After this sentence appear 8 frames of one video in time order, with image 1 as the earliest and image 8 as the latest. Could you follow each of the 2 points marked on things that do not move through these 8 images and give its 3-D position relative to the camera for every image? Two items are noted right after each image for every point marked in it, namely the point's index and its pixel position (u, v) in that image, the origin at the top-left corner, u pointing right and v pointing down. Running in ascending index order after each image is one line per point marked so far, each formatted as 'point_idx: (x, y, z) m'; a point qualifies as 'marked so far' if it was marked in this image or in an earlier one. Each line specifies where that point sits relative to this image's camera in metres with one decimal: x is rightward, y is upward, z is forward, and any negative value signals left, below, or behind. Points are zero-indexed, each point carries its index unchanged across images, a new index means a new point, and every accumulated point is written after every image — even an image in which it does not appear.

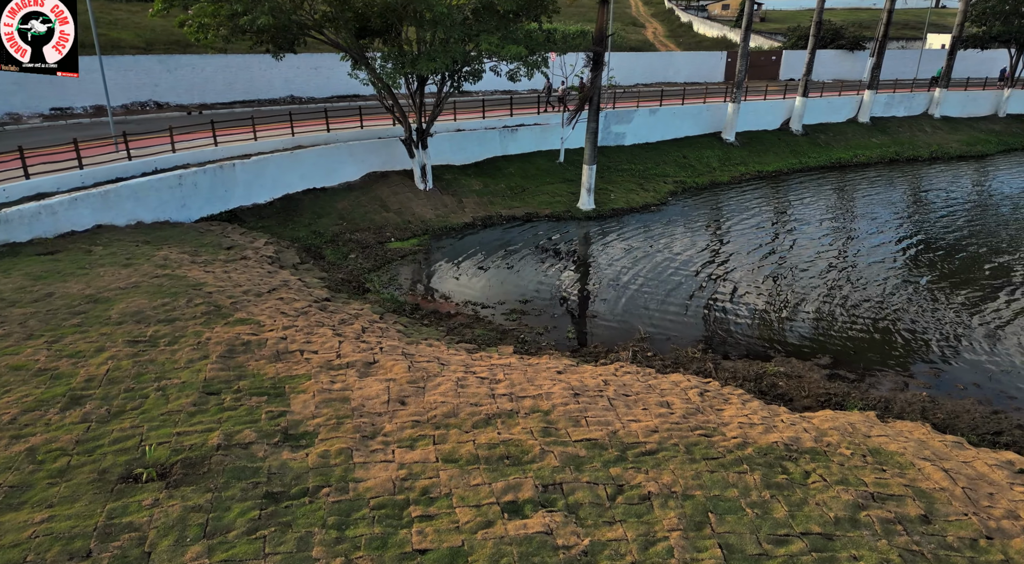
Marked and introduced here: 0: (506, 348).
0: (-0.1, -1.2, +11.9) m
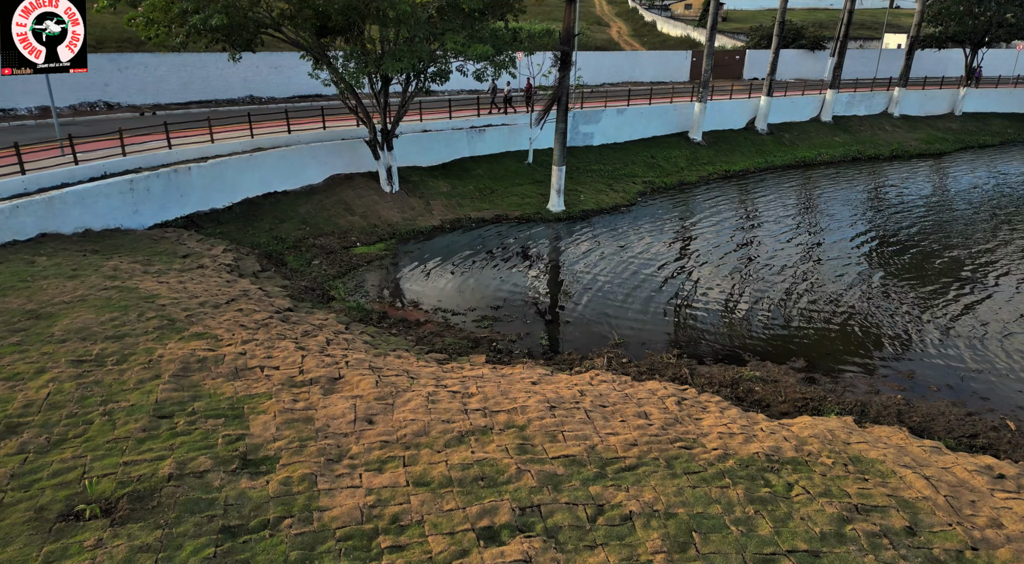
0: (-0.6, -1.3, +11.5) m
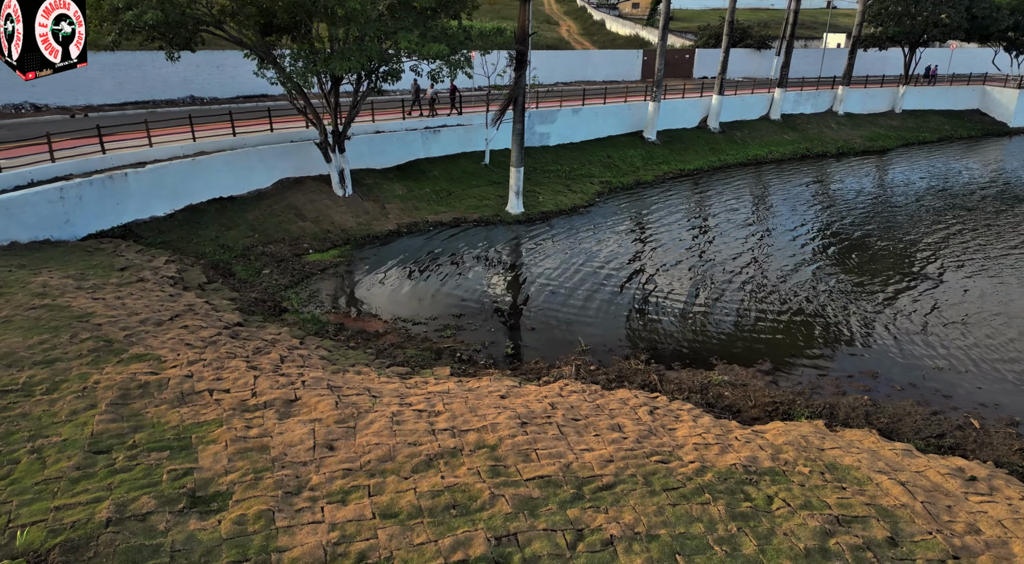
0: (-1.2, -1.5, +11.1) m
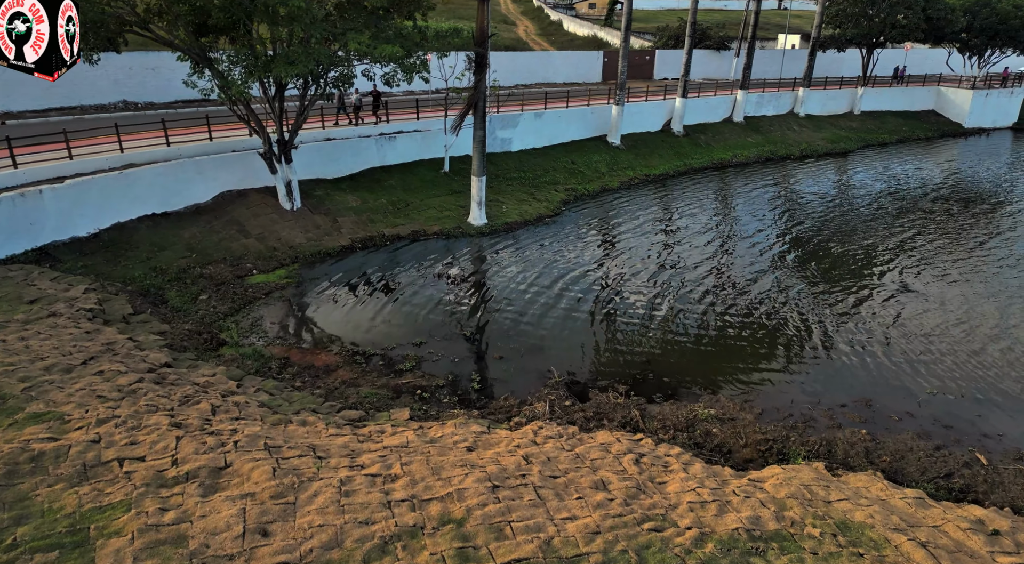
0: (-1.6, -1.9, +9.9) m
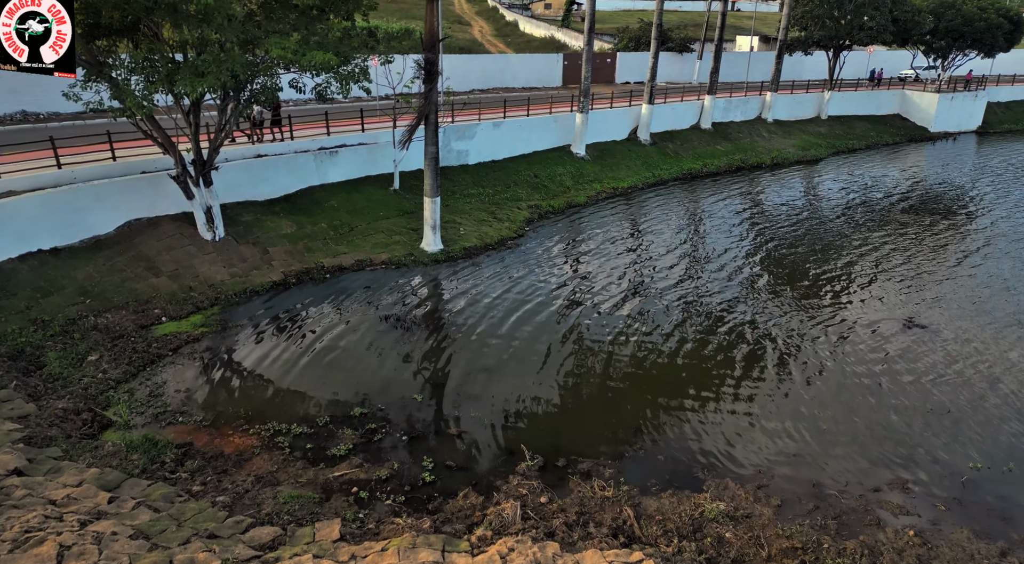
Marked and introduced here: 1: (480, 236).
0: (-2.1, -2.8, +7.6) m
1: (-0.9, +1.3, +19.0) m
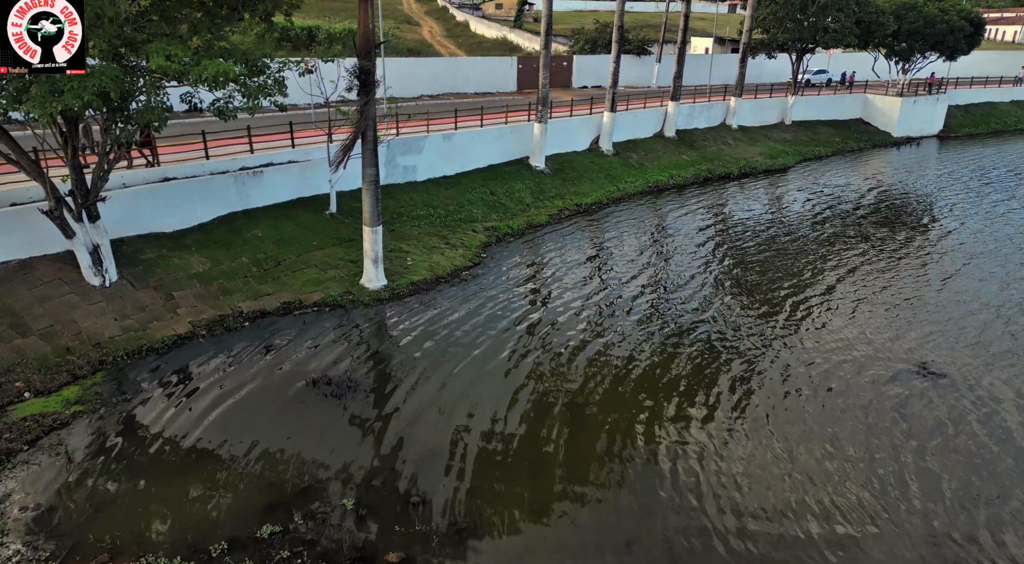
0: (-2.4, -3.7, +5.2) m
1: (-2.0, +0.4, +16.7) m
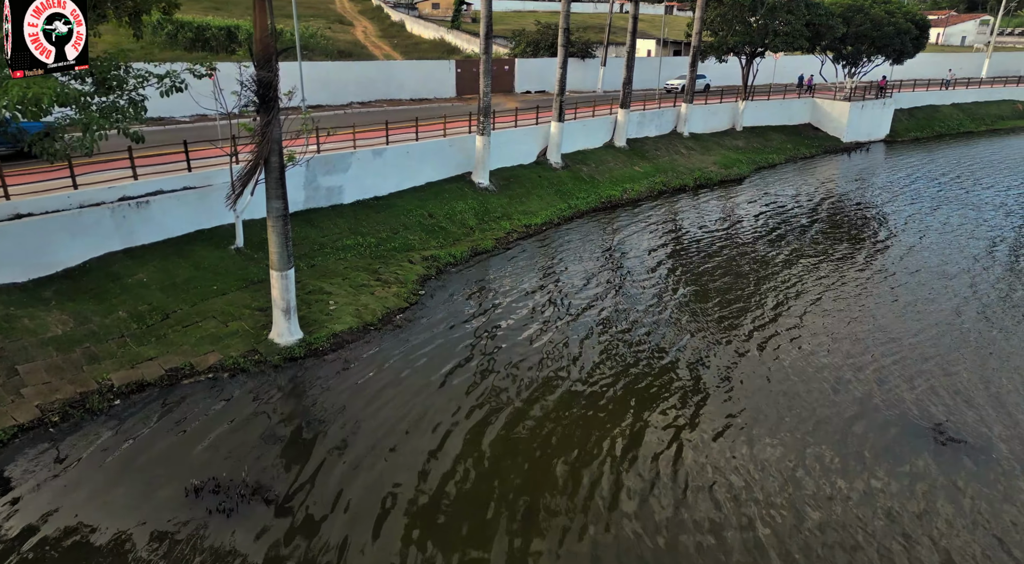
0: (-2.6, -4.7, +2.6) m
1: (-3.3, -0.6, +14.1) m
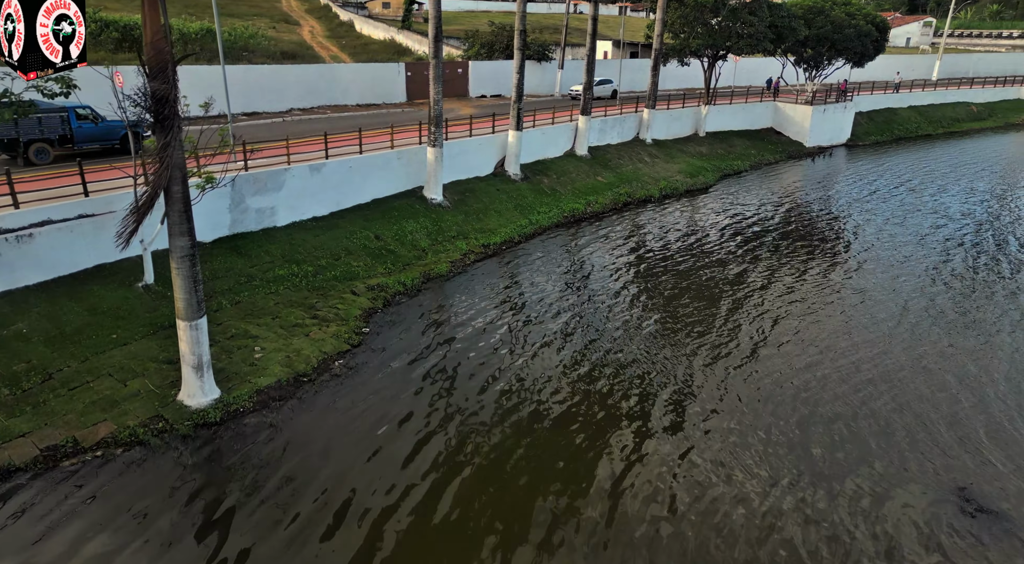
0: (-2.6, -5.4, +0.6) m
1: (-4.1, -1.4, +12.1) m
